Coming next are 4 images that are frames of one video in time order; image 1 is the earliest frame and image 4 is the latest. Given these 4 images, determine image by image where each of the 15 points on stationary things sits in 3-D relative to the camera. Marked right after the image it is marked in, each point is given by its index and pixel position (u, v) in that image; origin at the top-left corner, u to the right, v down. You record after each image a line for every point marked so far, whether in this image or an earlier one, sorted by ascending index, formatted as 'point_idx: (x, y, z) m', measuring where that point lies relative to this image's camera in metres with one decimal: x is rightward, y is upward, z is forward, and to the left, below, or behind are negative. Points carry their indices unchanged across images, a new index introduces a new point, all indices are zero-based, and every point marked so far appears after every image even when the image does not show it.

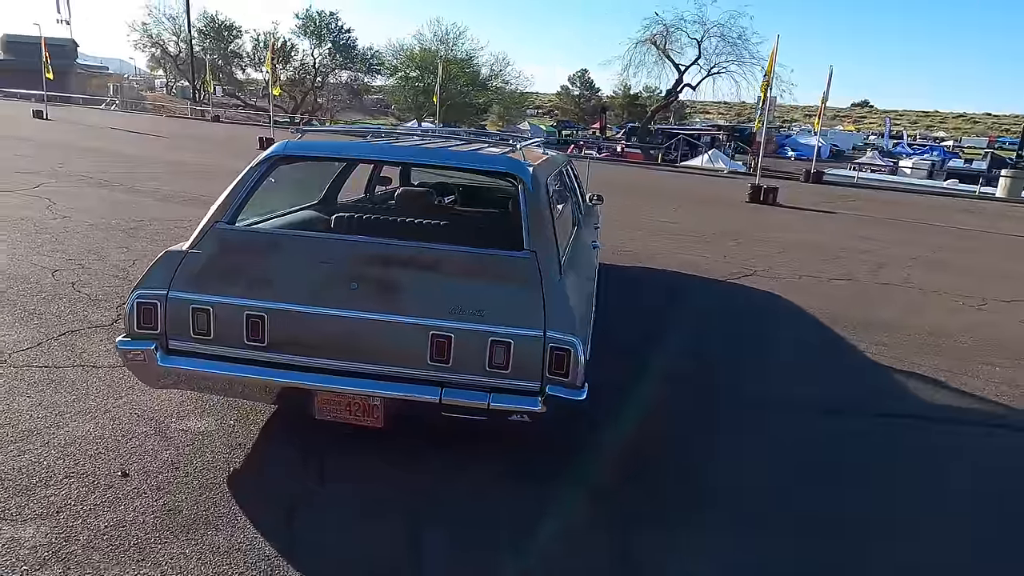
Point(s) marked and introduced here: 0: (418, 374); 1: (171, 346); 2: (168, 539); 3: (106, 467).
0: (-0.4, -0.4, +2.8) m
1: (-1.5, -0.3, +2.9) m
2: (-1.2, -0.9, +2.4) m
3: (-1.7, -0.7, +2.8) m
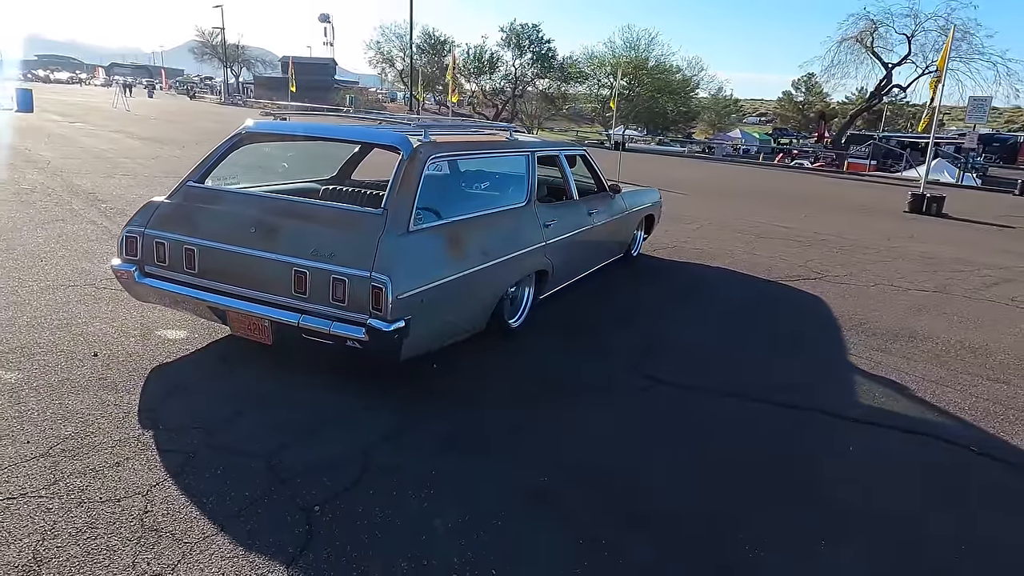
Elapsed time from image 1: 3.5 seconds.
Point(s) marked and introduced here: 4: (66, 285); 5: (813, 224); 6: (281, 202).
0: (-1.2, -0.1, +3.5) m
1: (-2.2, +0.1, +4.0) m
2: (-2.2, -0.5, +3.4) m
3: (-2.5, -0.4, +3.9) m
4: (-3.4, 0.0, +5.1) m
5: (+4.9, +1.0, +10.8) m
6: (-1.3, +0.5, +3.8) m
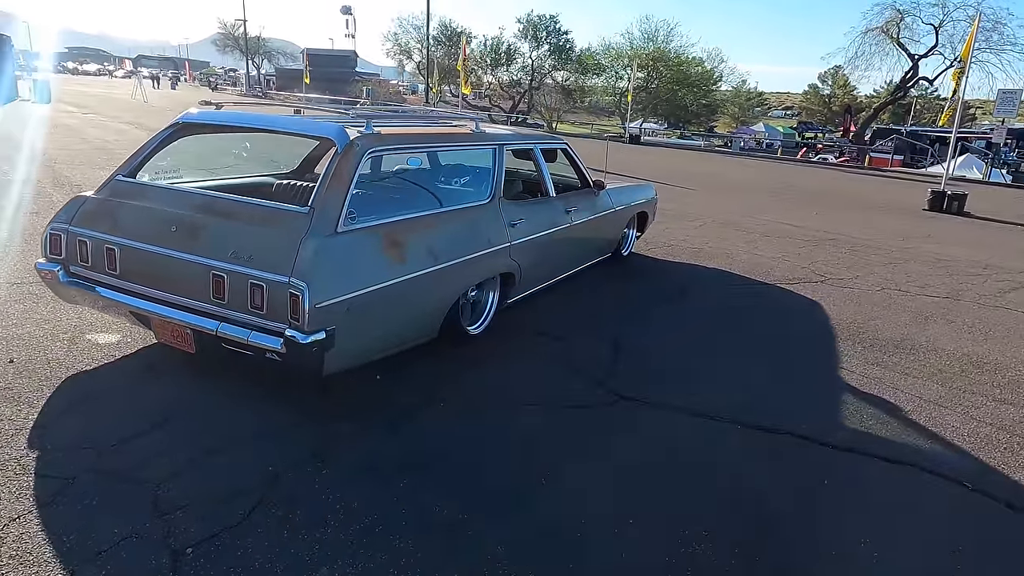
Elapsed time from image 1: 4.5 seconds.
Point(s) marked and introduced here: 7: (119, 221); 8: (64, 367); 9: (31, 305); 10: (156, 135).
0: (-1.5, -0.1, +3.2) m
1: (-2.5, +0.1, +3.7) m
2: (-2.5, -0.5, +3.1) m
3: (-2.8, -0.4, +3.6) m
4: (-3.7, 0.0, +4.9) m
5: (+4.8, +1.0, +10.3) m
6: (-1.6, +0.5, +3.5) m
7: (-2.1, +0.4, +3.6) m
8: (-2.4, -0.4, +3.6) m
9: (-3.2, -0.1, +4.4) m
10: (-2.1, +0.9, +4.0) m
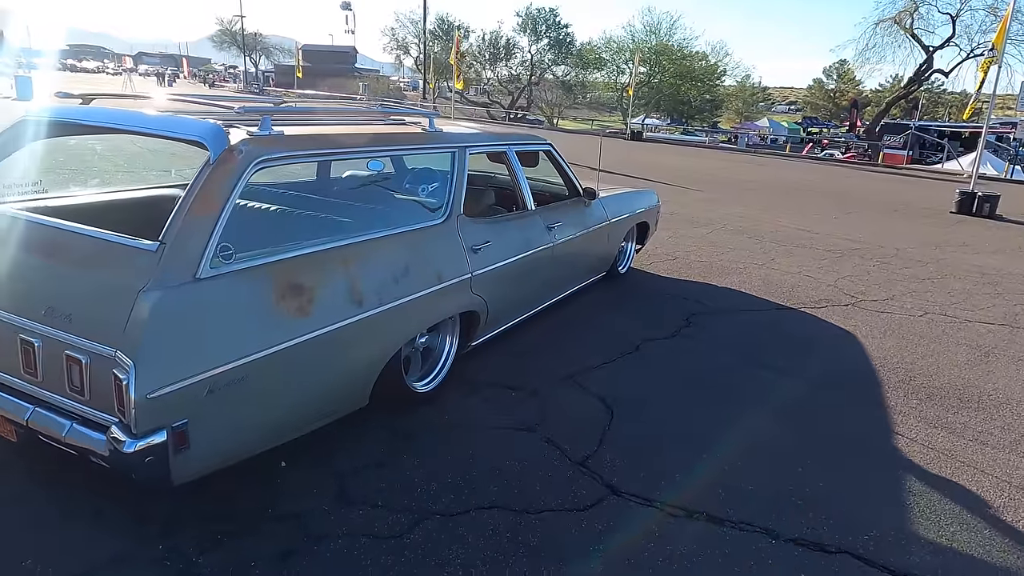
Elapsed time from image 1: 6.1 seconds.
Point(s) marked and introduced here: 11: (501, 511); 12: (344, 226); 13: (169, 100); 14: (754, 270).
0: (-1.7, -0.3, +2.3) m
1: (-2.7, -0.1, +2.8) m
2: (-2.7, -0.8, +2.1) m
3: (-3.0, -0.6, +2.7) m
4: (-3.9, -0.2, +3.9) m
5: (+4.6, +0.8, +9.3) m
6: (-1.8, +0.2, +2.5) m
7: (-2.3, +0.1, +2.6) m
8: (-2.6, -0.7, +2.6) m
9: (-3.4, -0.3, +3.5) m
10: (-2.3, +0.7, +3.0) m
11: (0.0, -0.9, +2.6) m
12: (-0.7, +0.3, +2.9) m
13: (-1.7, +0.9, +3.3) m
14: (+2.4, +0.2, +6.8) m
